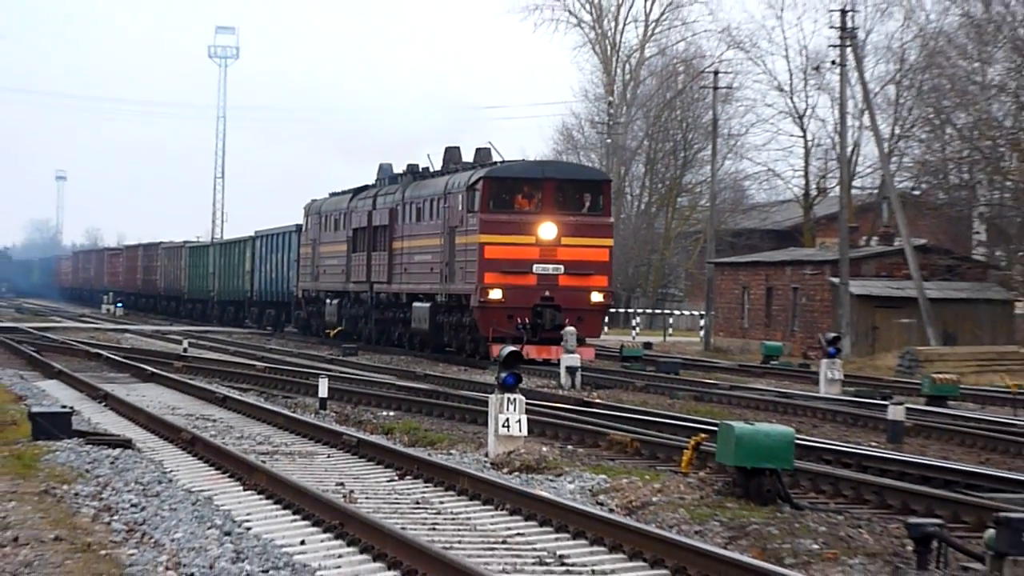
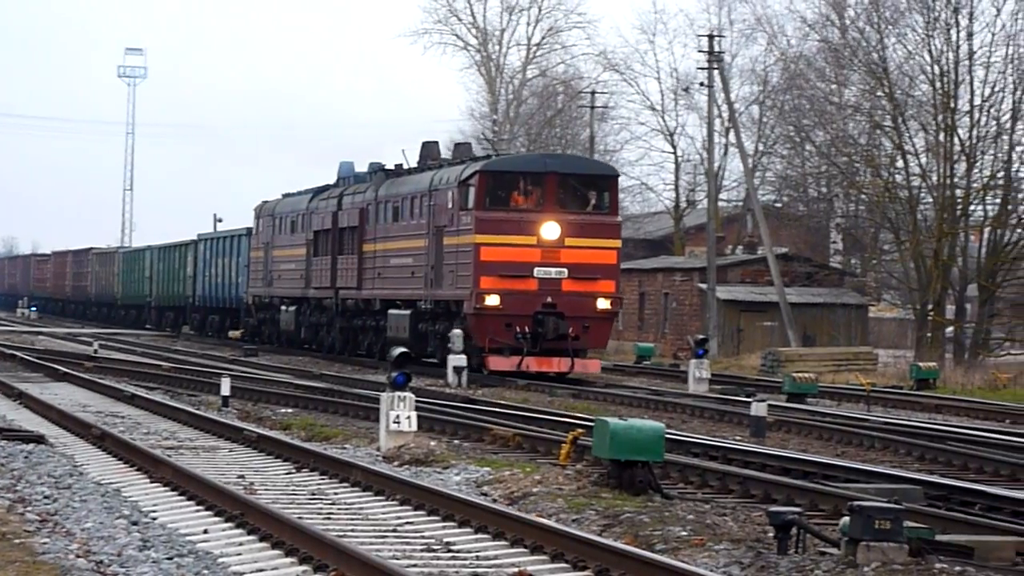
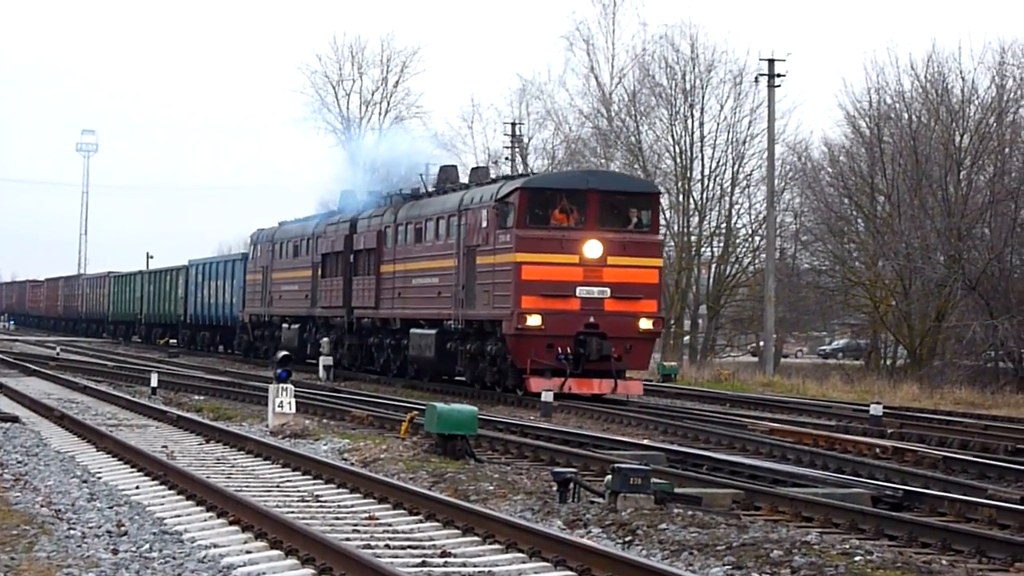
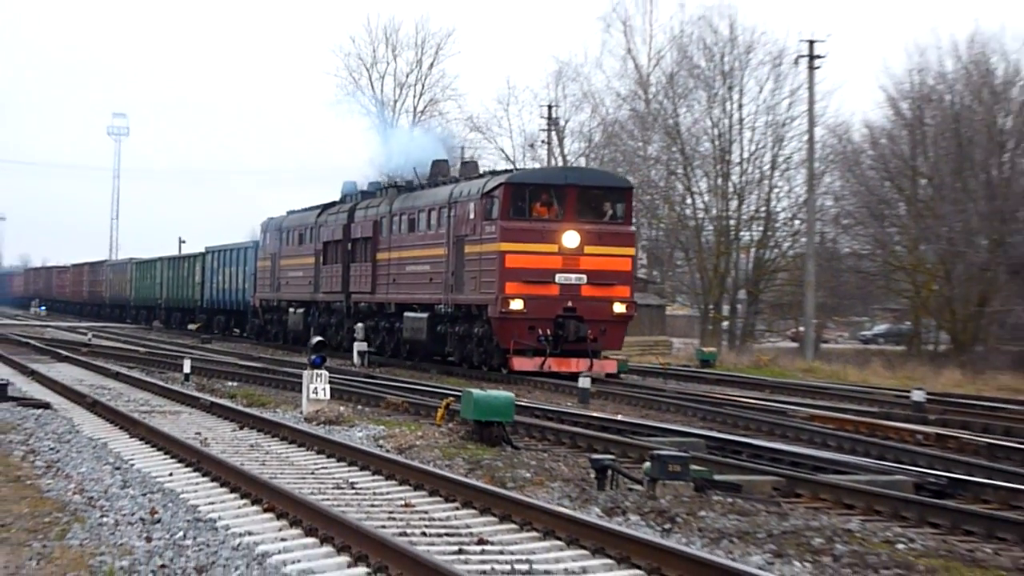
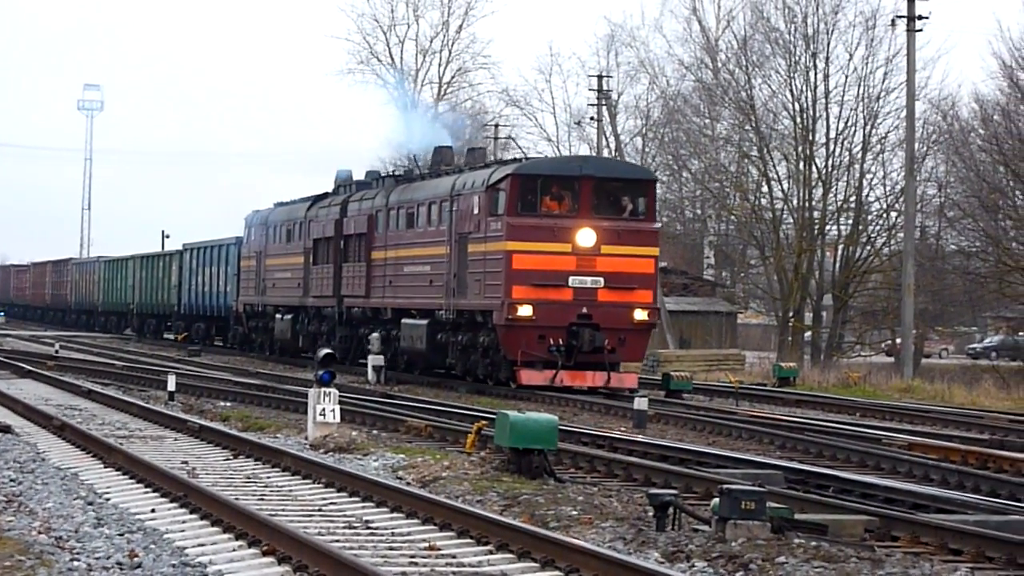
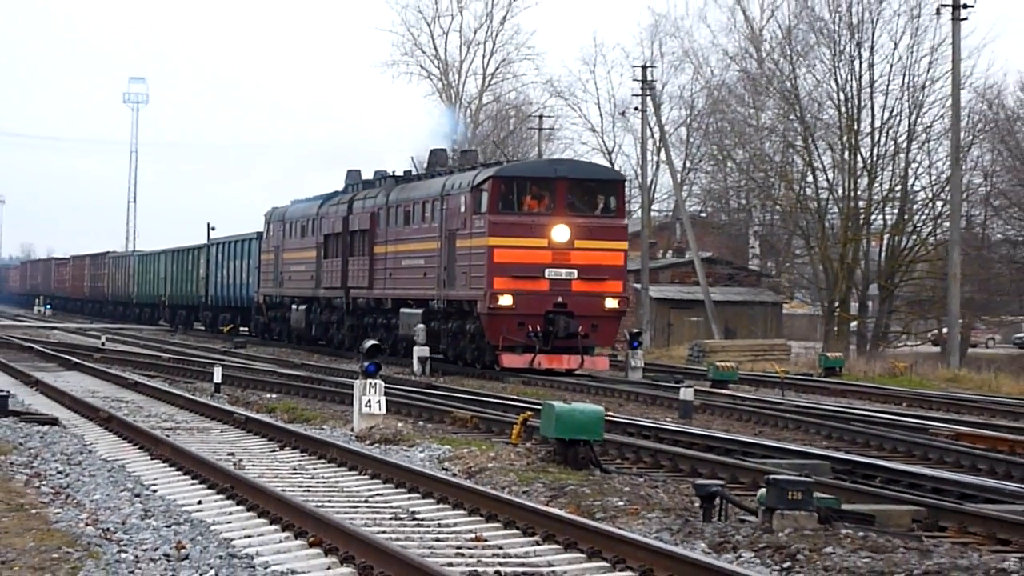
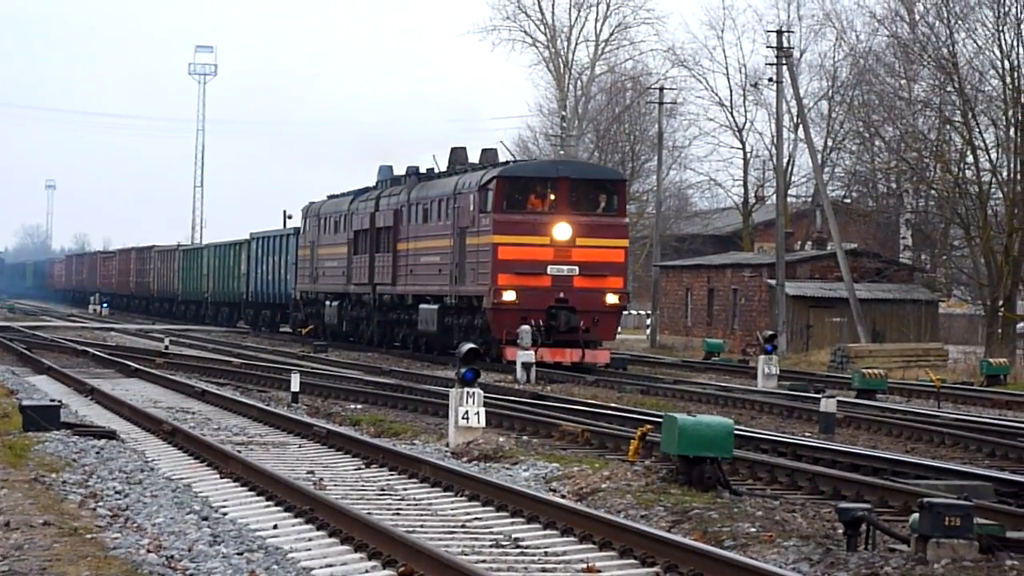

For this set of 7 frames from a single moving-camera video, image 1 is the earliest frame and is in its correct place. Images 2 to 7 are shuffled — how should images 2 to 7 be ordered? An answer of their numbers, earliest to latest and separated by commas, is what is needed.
7, 2, 6, 5, 4, 3
